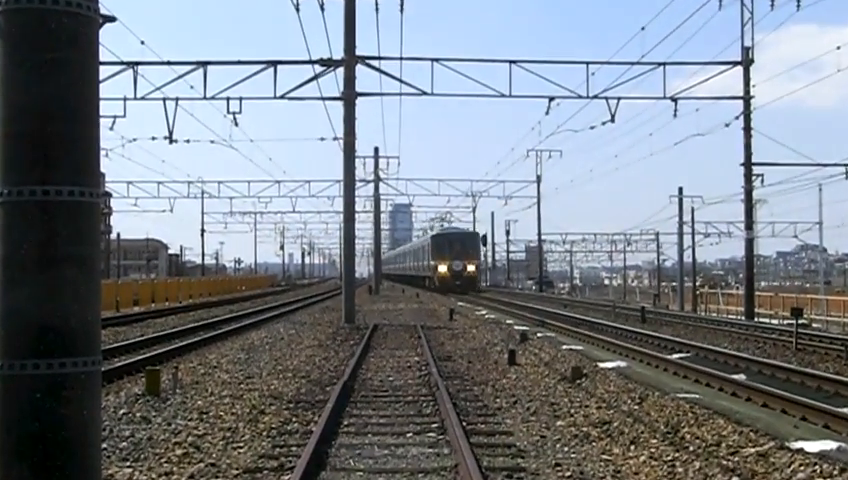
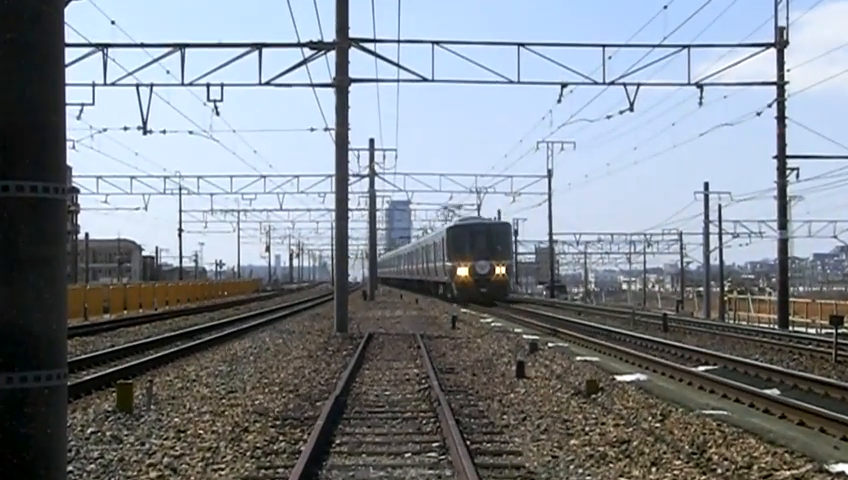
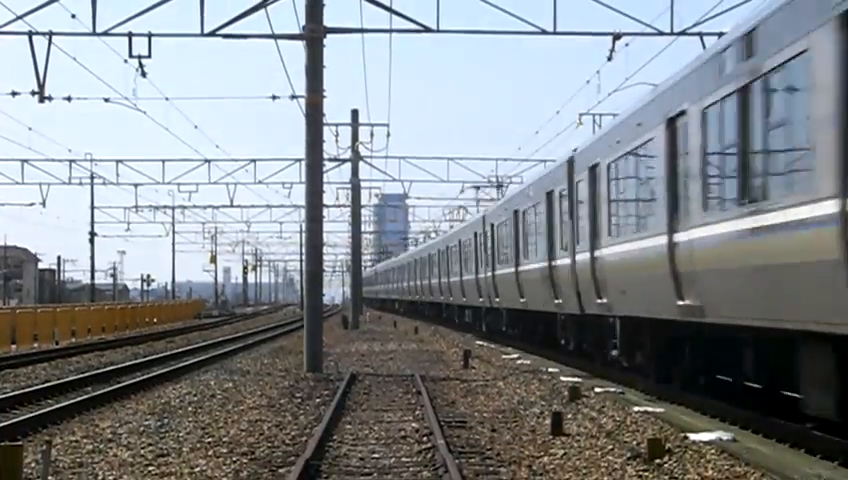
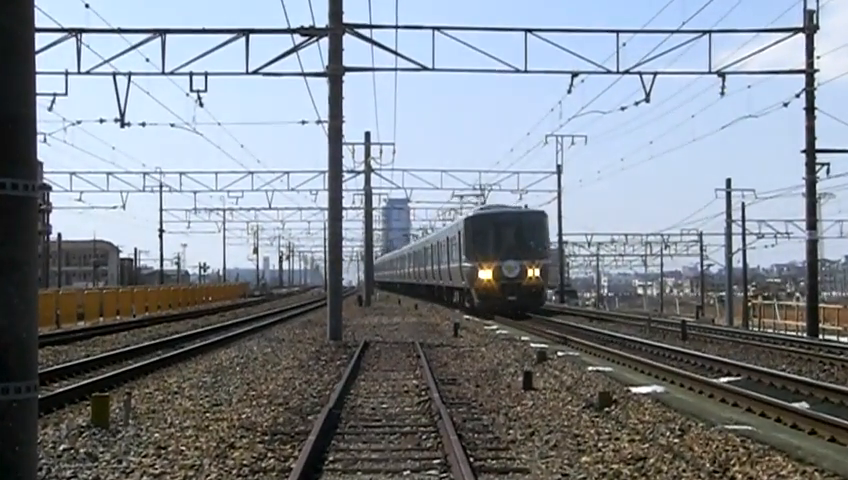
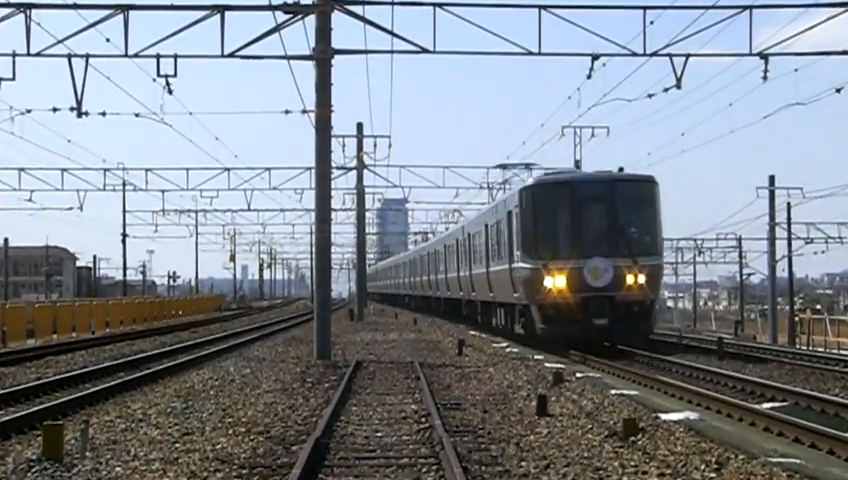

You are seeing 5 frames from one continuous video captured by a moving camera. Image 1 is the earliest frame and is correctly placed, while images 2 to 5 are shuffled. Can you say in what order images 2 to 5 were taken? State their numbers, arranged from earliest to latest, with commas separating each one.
2, 4, 5, 3
